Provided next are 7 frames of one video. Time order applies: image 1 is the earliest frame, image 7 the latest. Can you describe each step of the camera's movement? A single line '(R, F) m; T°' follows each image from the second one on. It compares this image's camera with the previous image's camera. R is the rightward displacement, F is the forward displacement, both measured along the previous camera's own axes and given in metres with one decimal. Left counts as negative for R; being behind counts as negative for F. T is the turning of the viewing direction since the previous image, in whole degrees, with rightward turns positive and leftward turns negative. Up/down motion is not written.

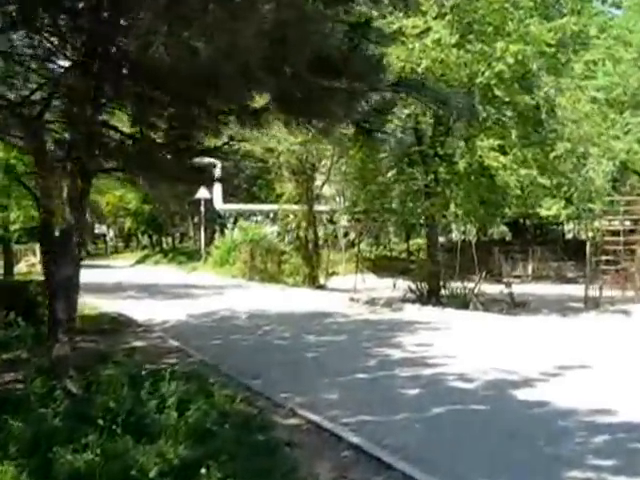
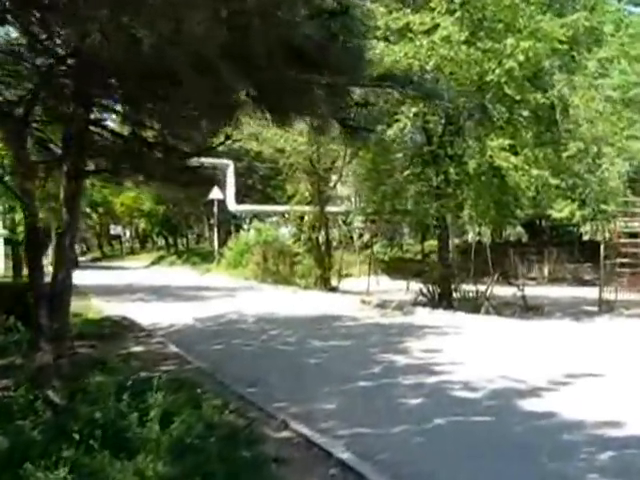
(+0.2, +0.3) m; -1°
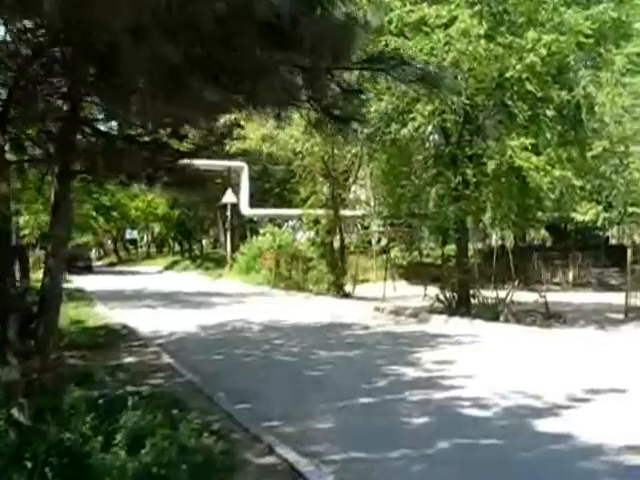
(+0.2, +0.8) m; -1°
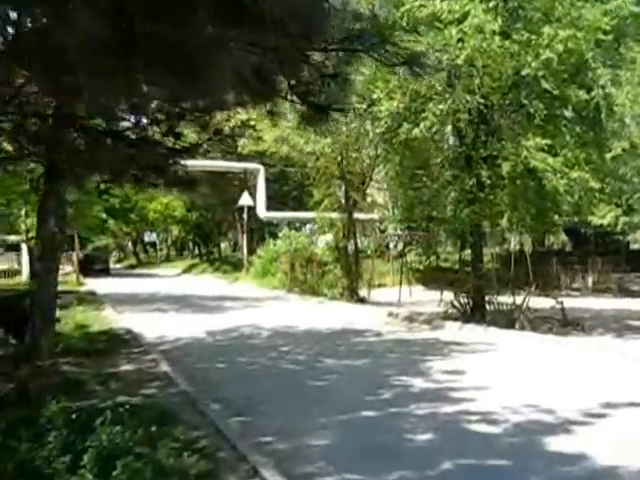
(+0.2, +0.5) m; -1°
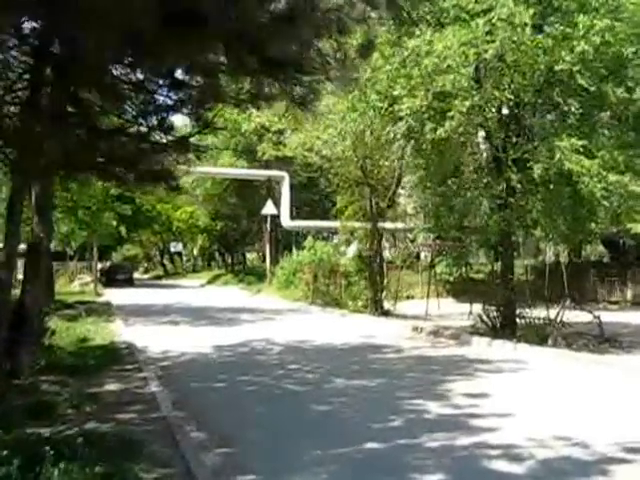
(+0.3, +1.2) m; -2°
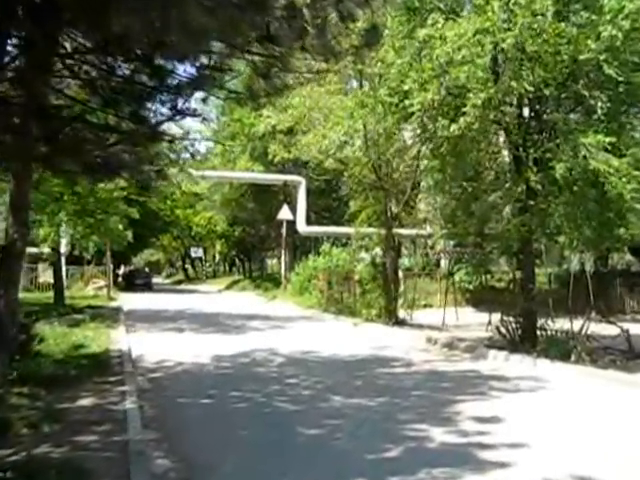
(+0.3, +1.0) m; -1°
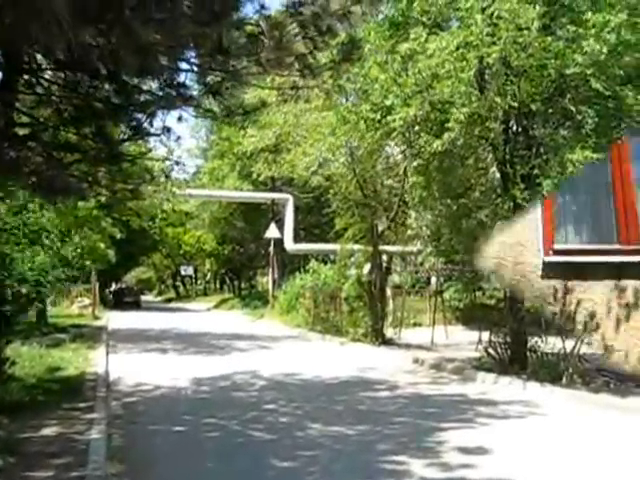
(+0.1, +0.4) m; 0°
